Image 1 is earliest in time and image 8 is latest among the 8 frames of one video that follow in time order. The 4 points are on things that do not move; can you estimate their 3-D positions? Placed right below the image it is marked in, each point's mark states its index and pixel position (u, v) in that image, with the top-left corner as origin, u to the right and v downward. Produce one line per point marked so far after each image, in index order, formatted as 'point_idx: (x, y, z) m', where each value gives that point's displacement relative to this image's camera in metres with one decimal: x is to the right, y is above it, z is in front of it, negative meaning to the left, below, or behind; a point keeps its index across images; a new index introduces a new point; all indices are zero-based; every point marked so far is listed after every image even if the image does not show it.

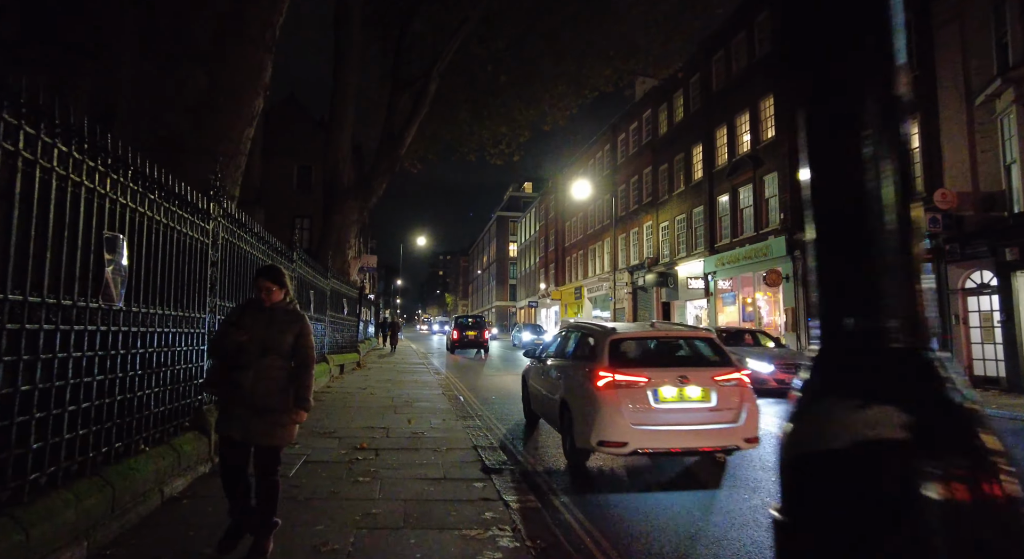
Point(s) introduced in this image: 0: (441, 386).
0: (-1.6, -2.4, +13.5) m
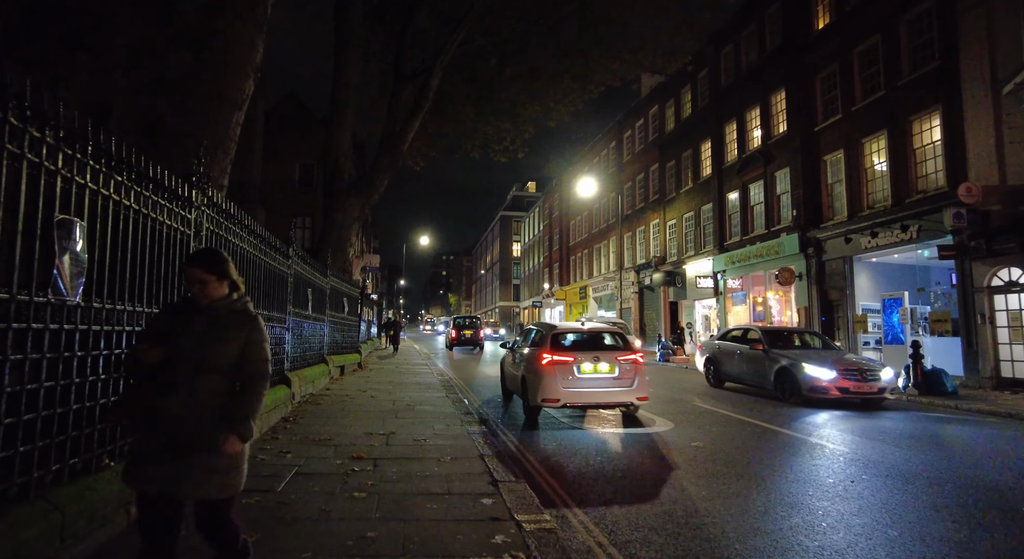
0: (-1.5, -2.4, +13.0) m
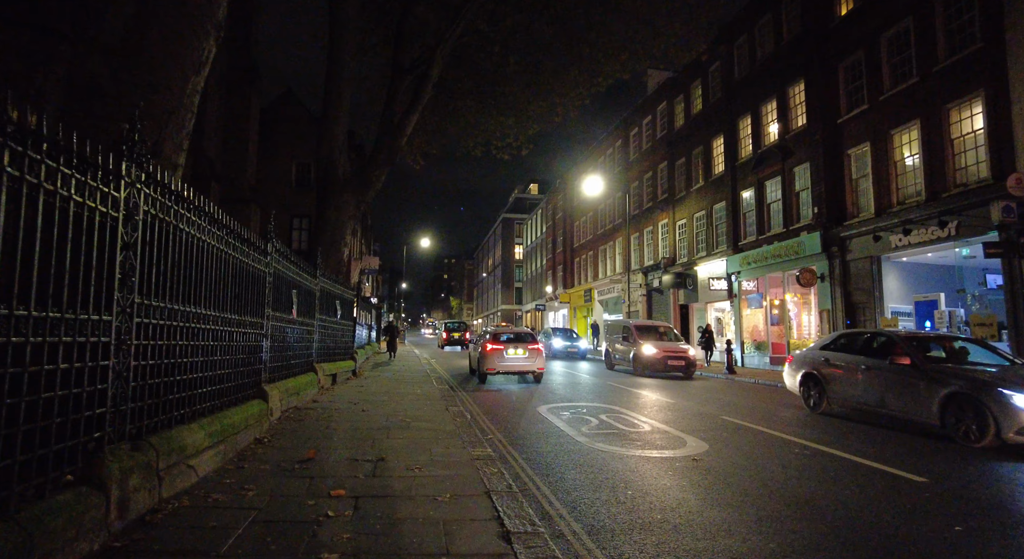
0: (-1.4, -2.4, +11.9) m
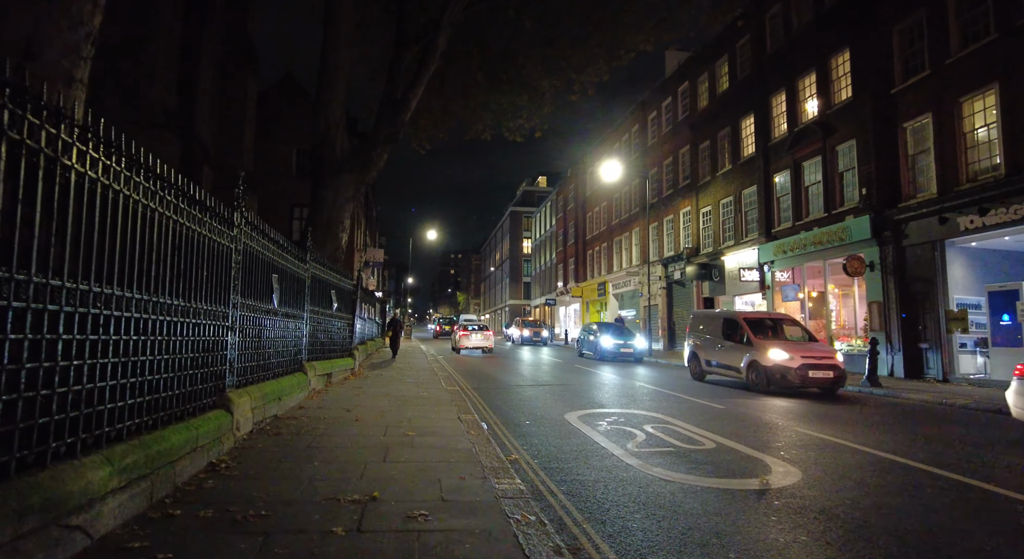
0: (-1.0, -2.1, +10.1) m
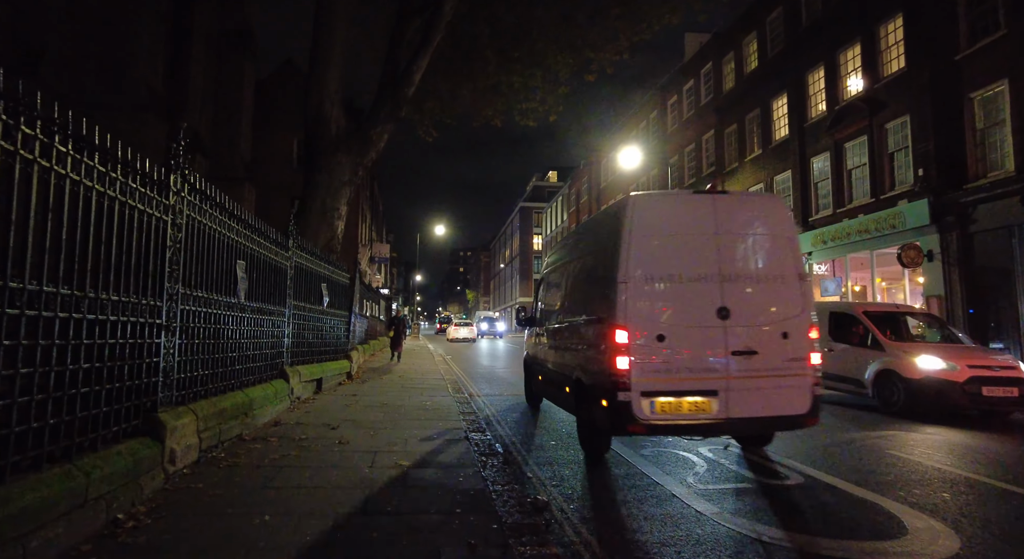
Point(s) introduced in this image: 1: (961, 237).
0: (-0.7, -2.0, +8.4) m
1: (+10.8, +1.0, +14.4) m
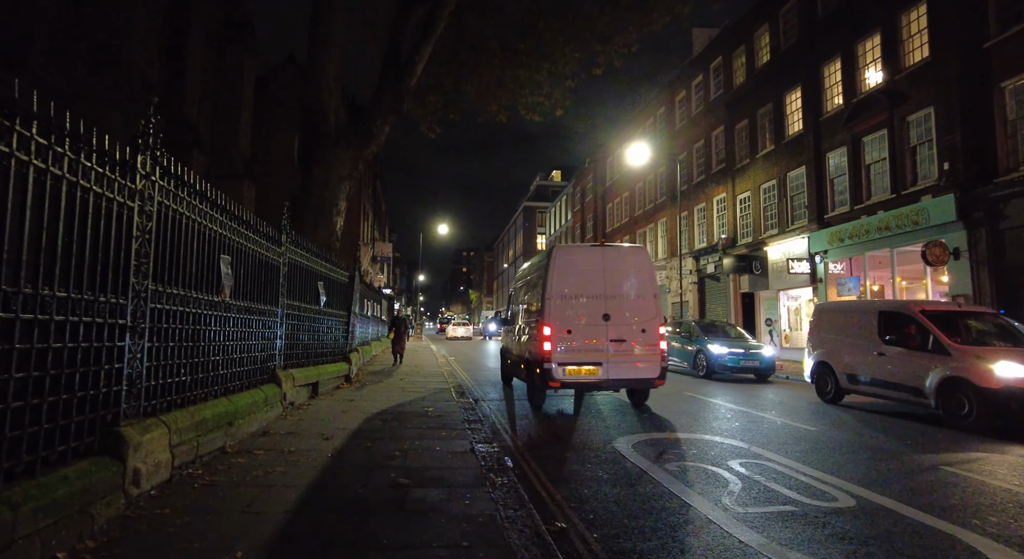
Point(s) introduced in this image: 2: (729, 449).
0: (-0.6, -1.9, +7.8) m
1: (+10.9, +1.0, +13.7) m
2: (+2.6, -2.0, +7.1) m
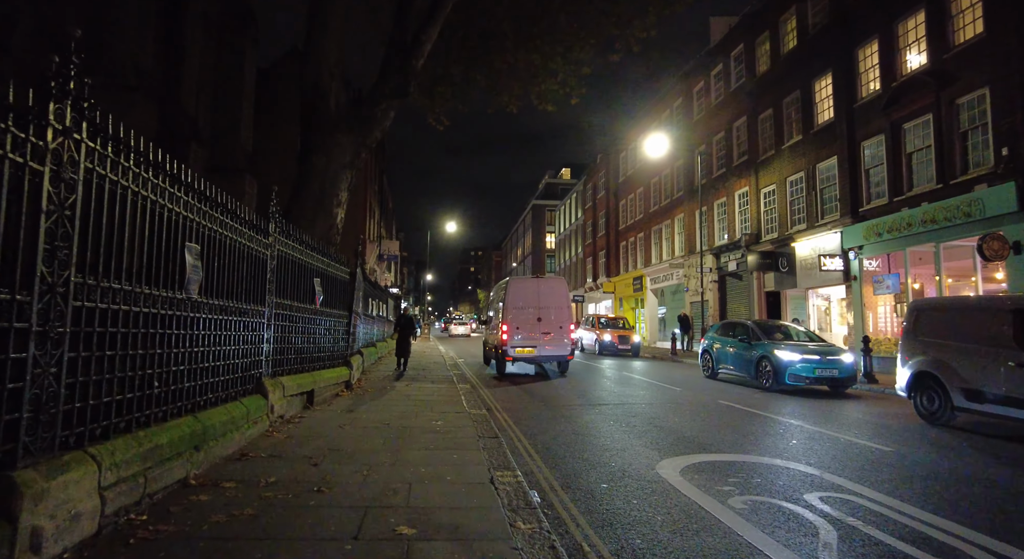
0: (-0.3, -1.9, +6.6) m
1: (+11.3, +1.1, +12.4) m
2: (+2.8, -1.9, +5.9) m
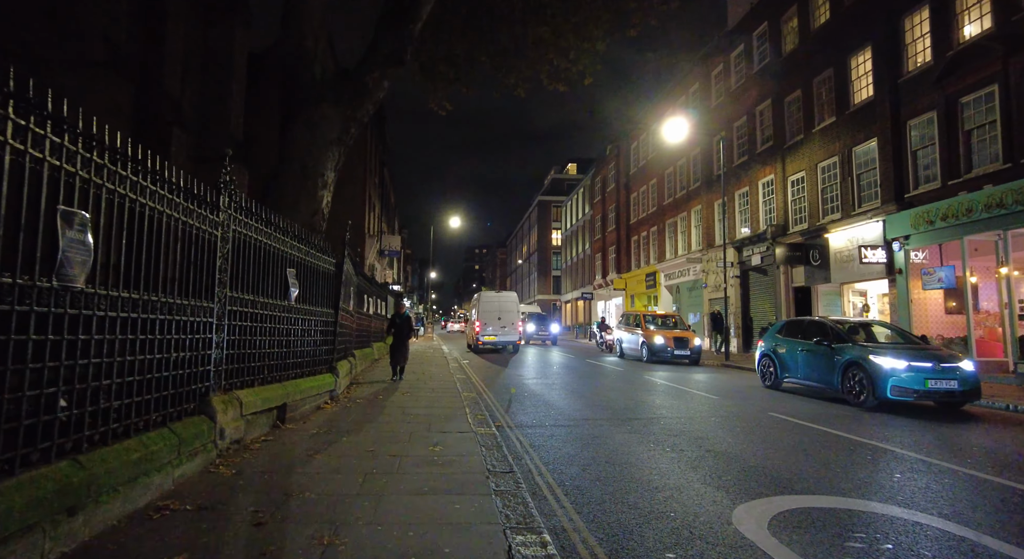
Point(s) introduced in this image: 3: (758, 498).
0: (-0.1, -1.7, +4.9) m
1: (+11.5, +1.3, +10.5) m
2: (+3.0, -1.8, +4.1) m
3: (+2.2, -1.9, +5.3) m
